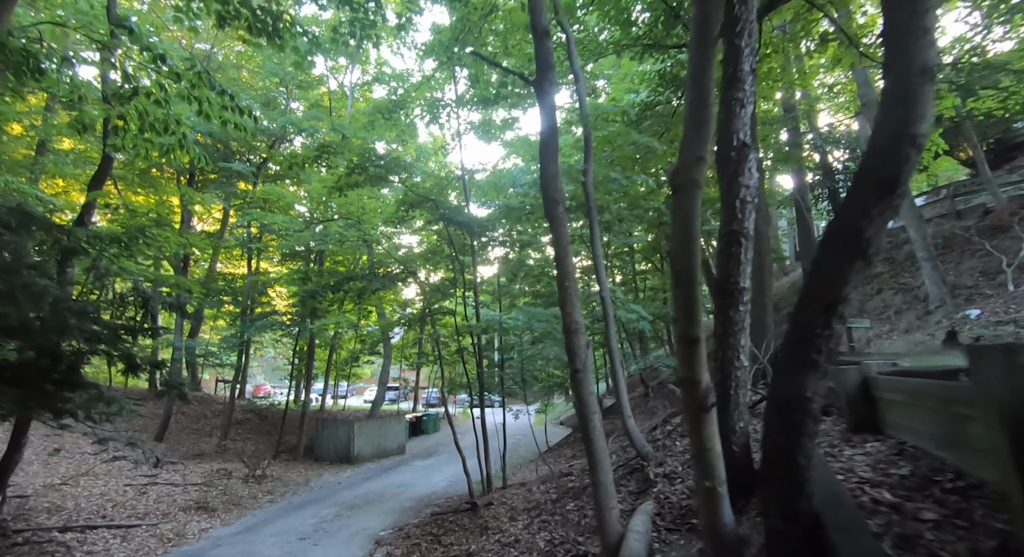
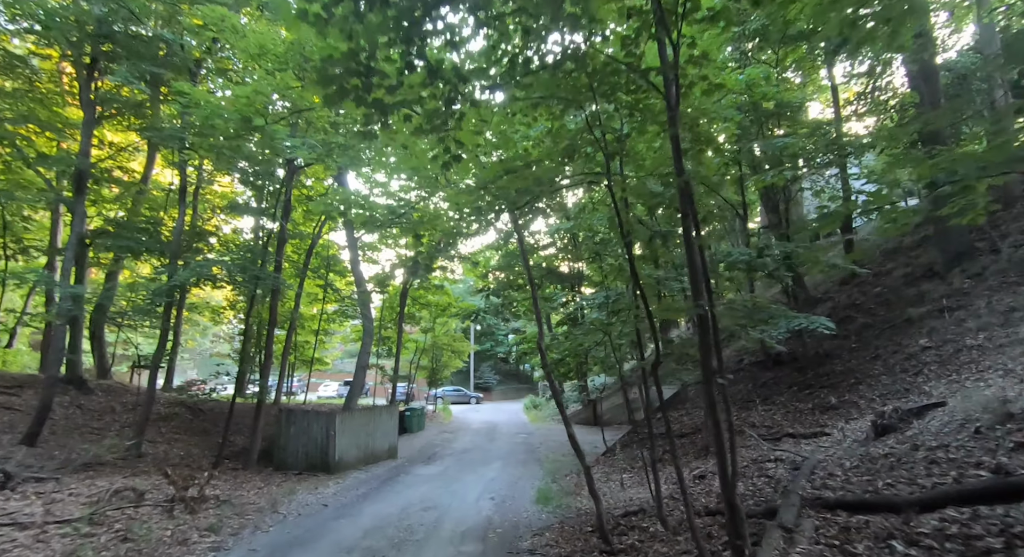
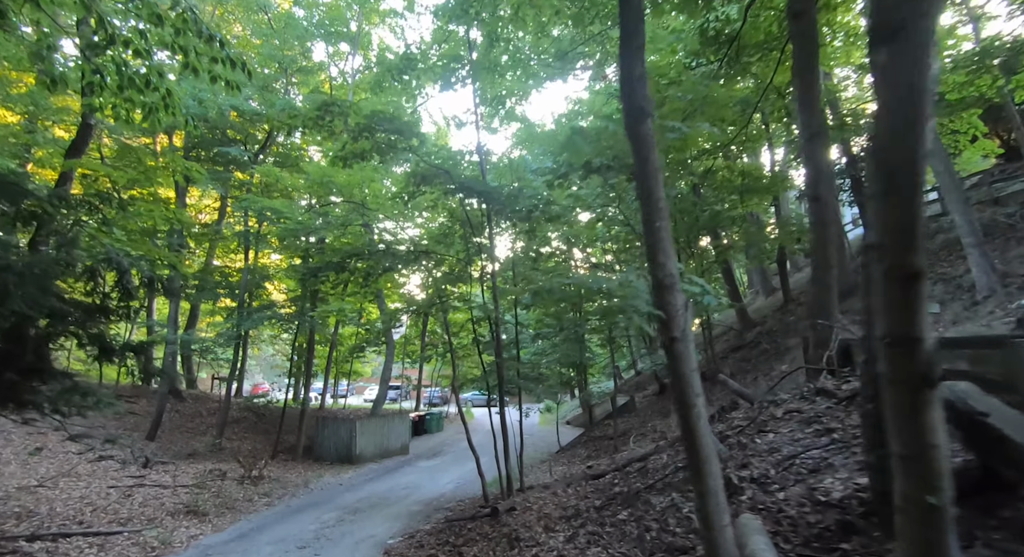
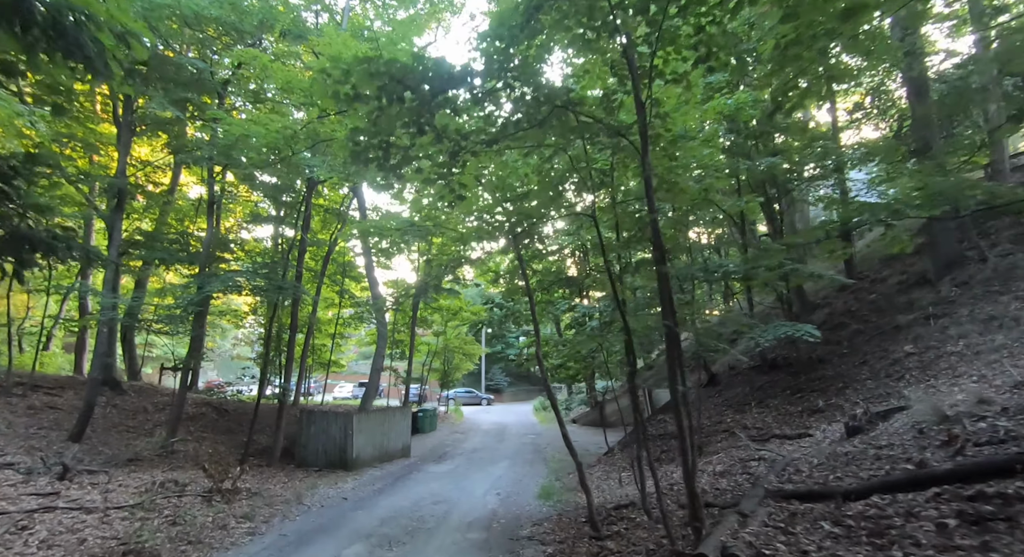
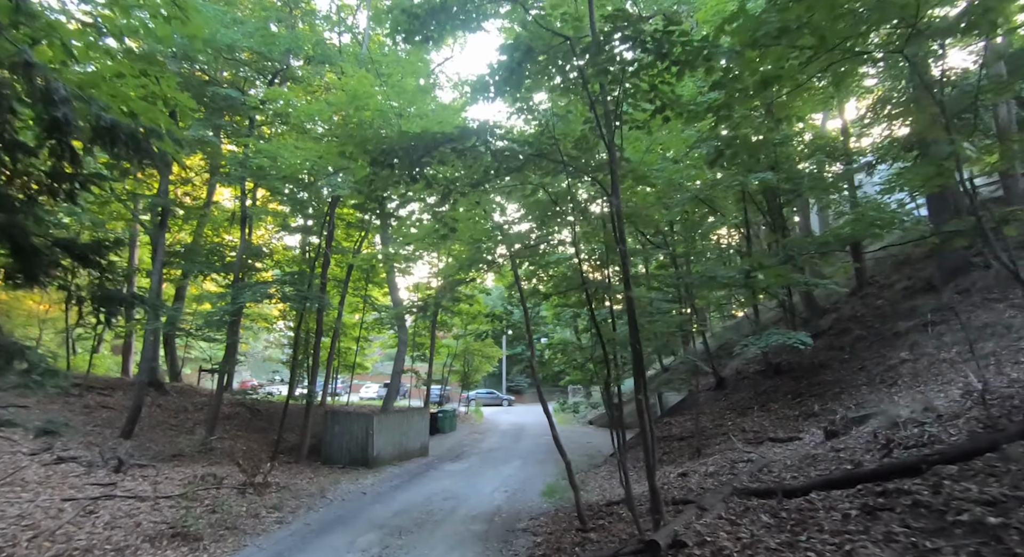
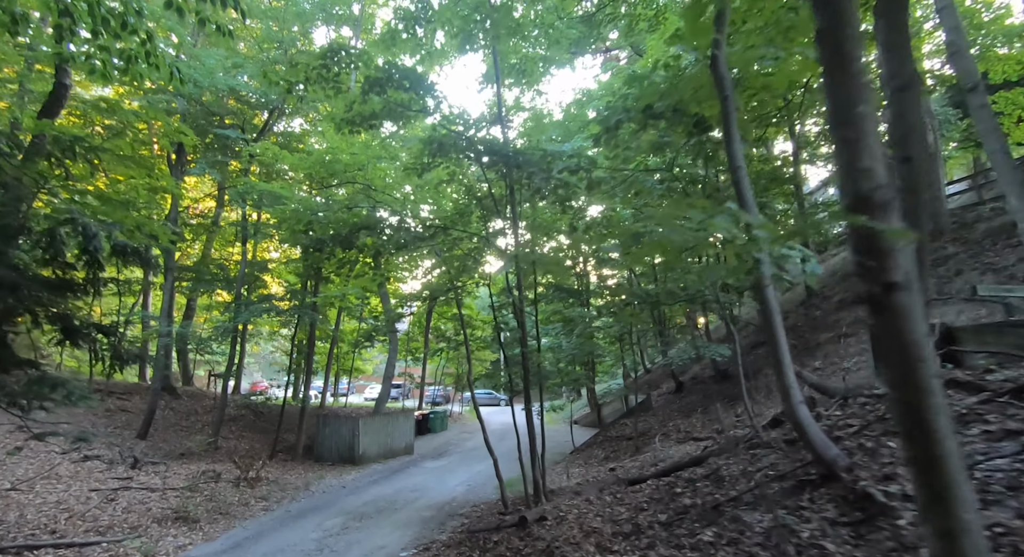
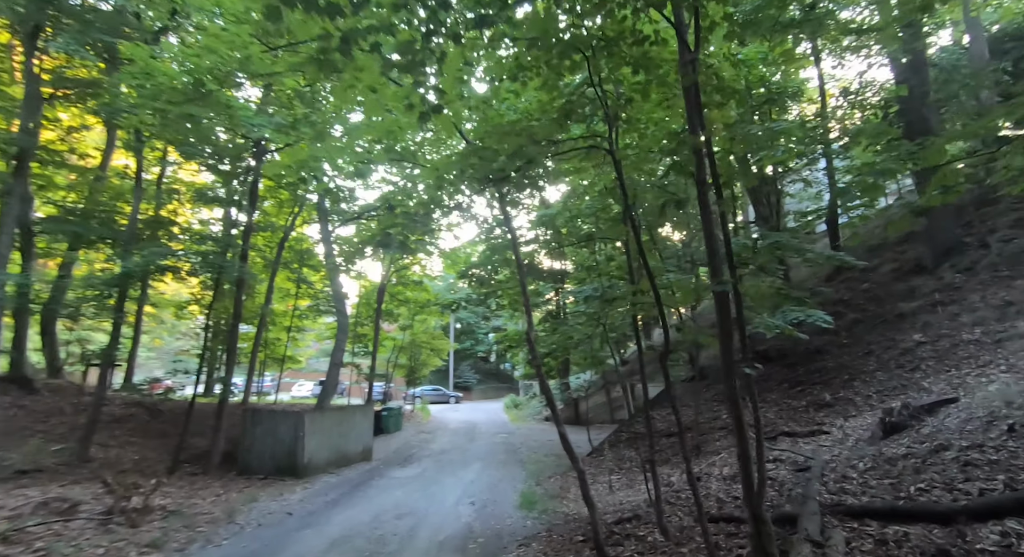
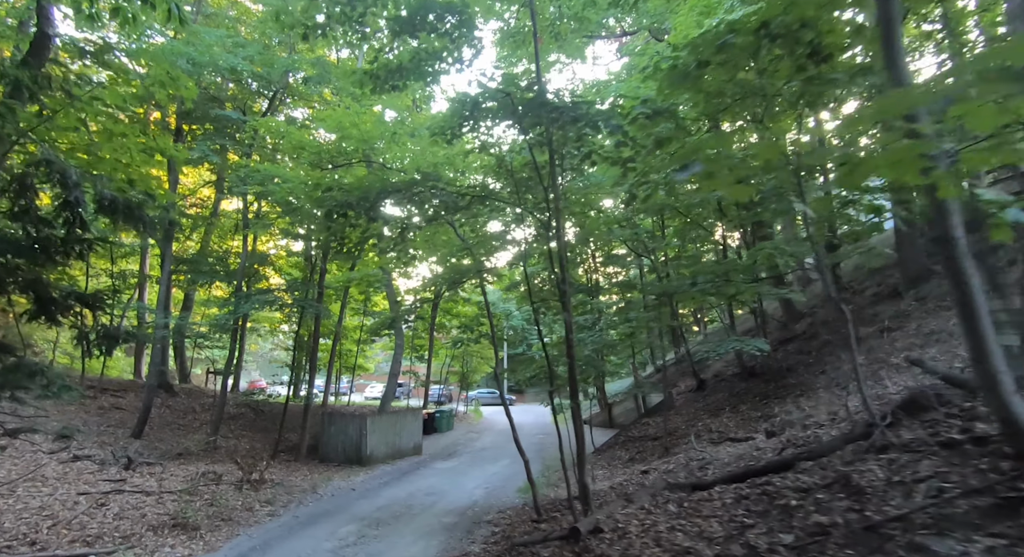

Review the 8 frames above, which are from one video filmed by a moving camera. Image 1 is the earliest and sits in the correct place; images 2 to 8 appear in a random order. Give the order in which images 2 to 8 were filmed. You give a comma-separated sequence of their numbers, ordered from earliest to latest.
3, 6, 8, 5, 4, 2, 7
